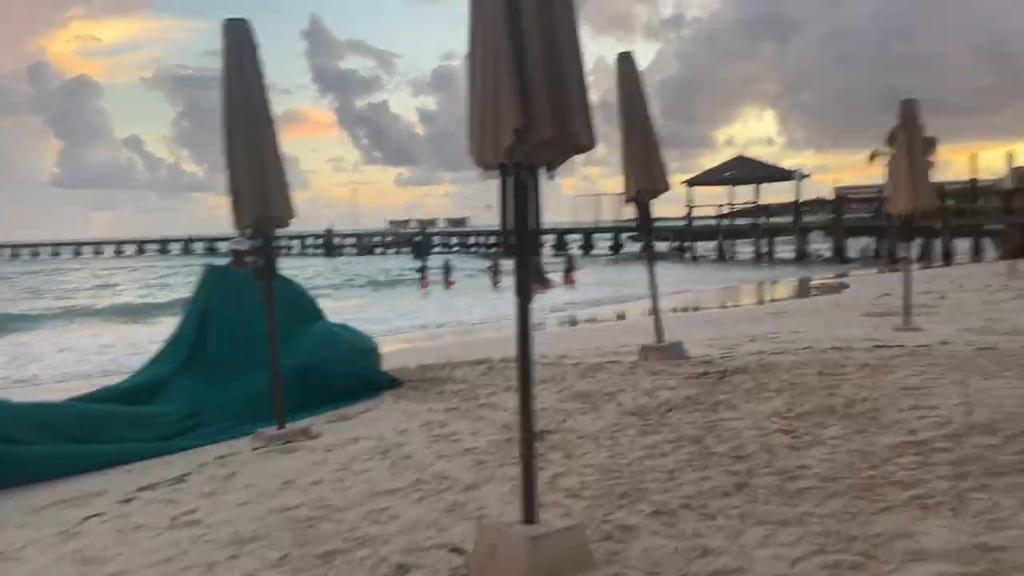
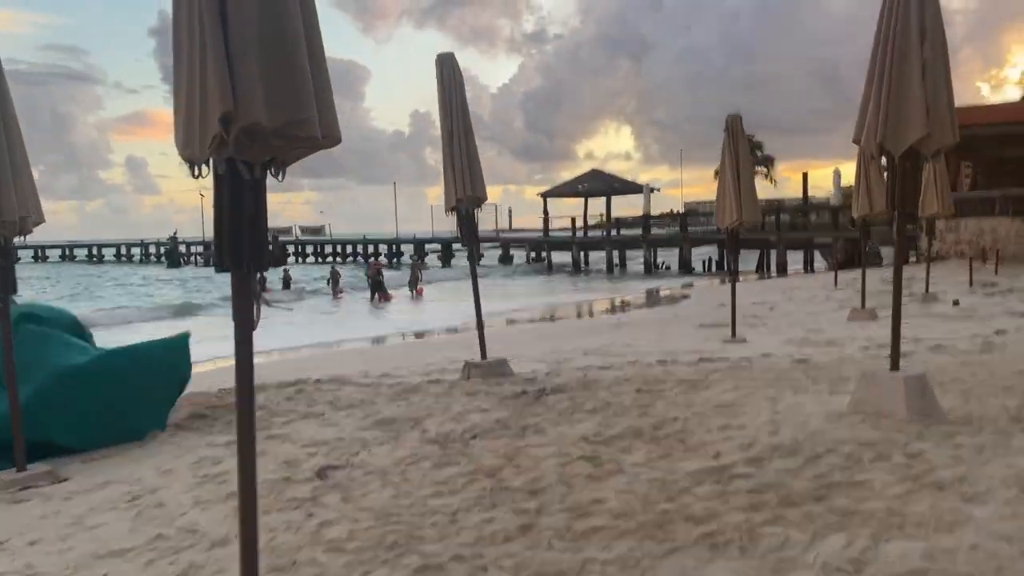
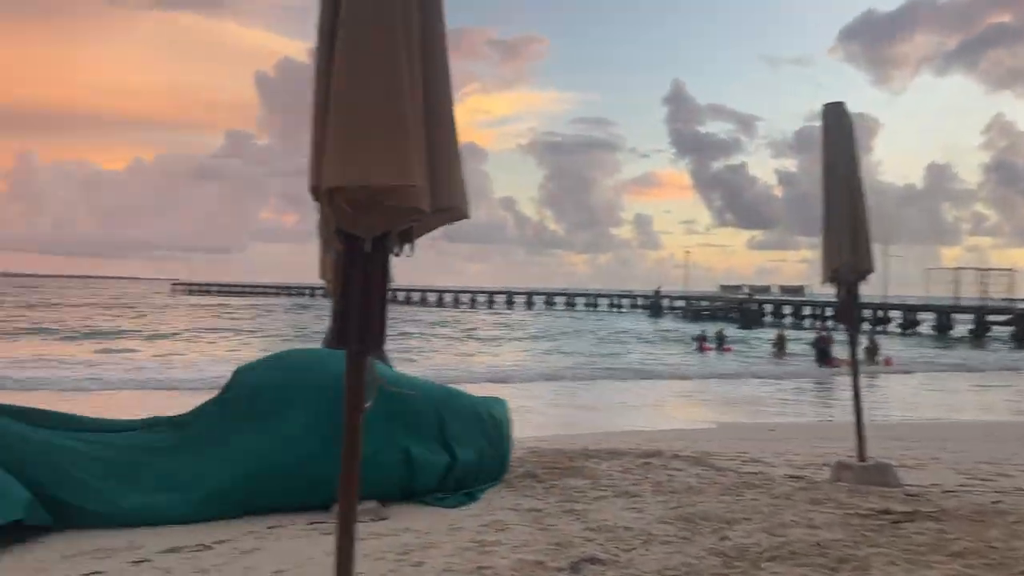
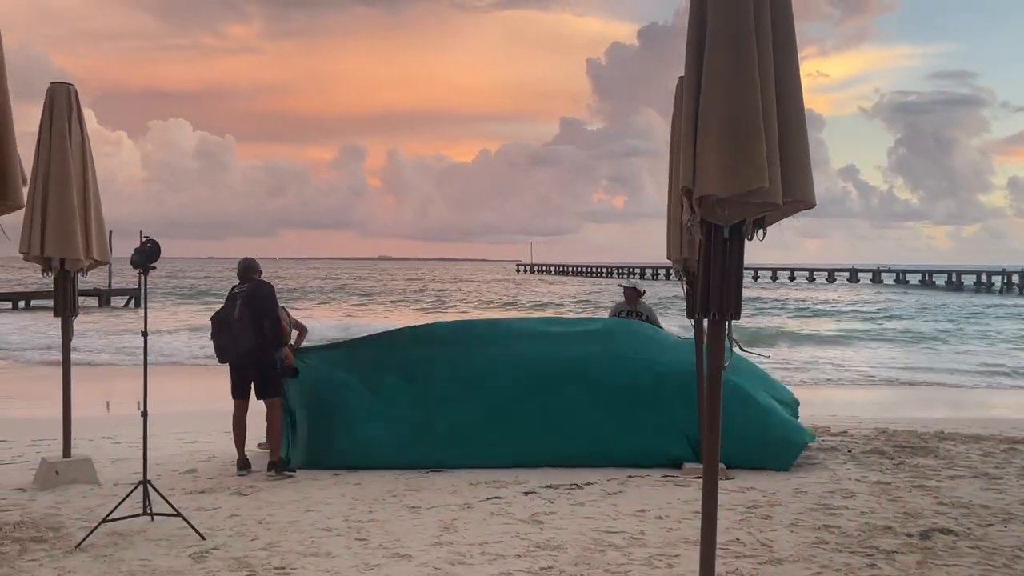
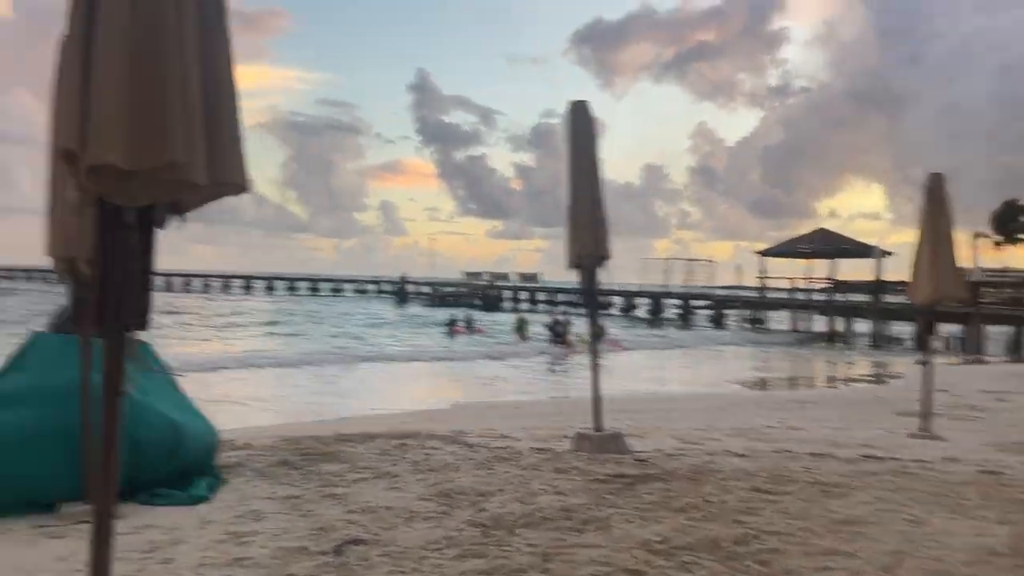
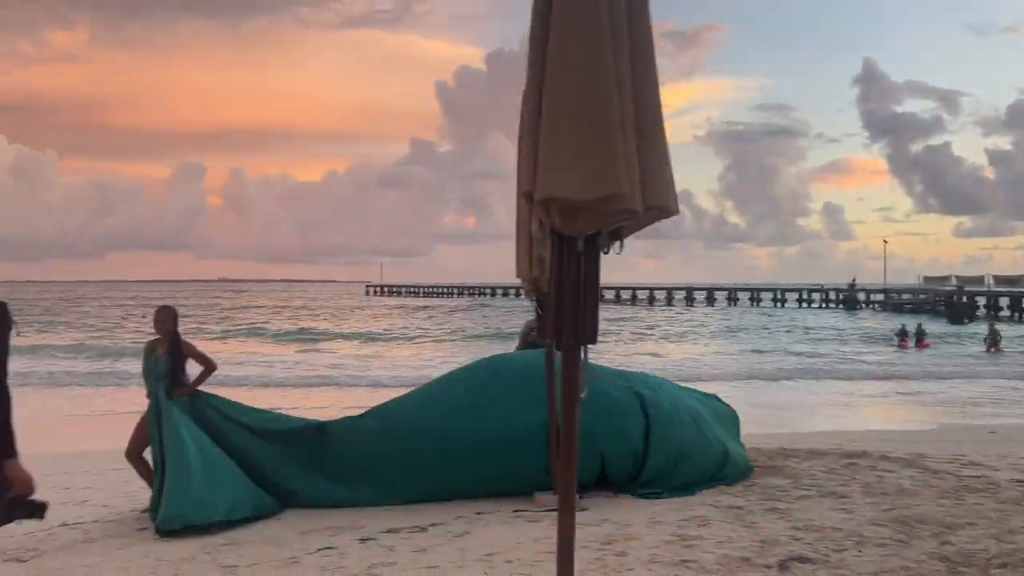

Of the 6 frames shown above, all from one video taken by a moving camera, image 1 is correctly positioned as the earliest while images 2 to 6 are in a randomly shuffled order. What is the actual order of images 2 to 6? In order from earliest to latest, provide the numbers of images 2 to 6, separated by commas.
2, 5, 3, 6, 4
